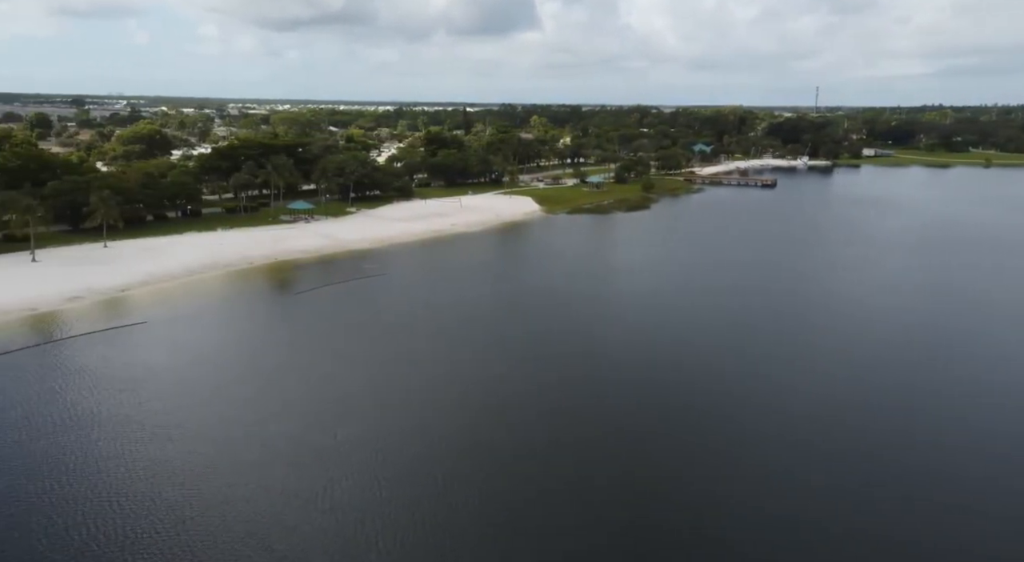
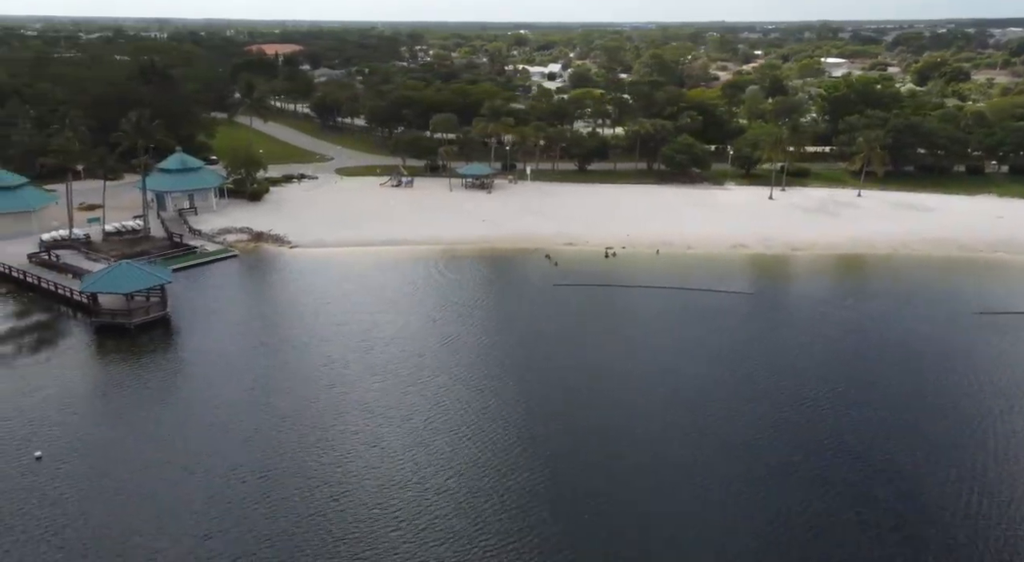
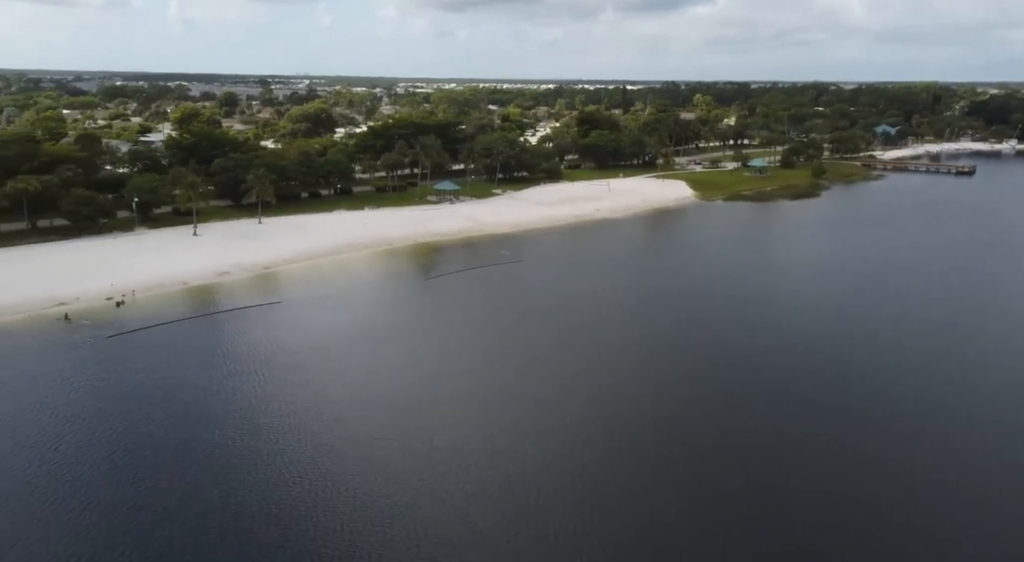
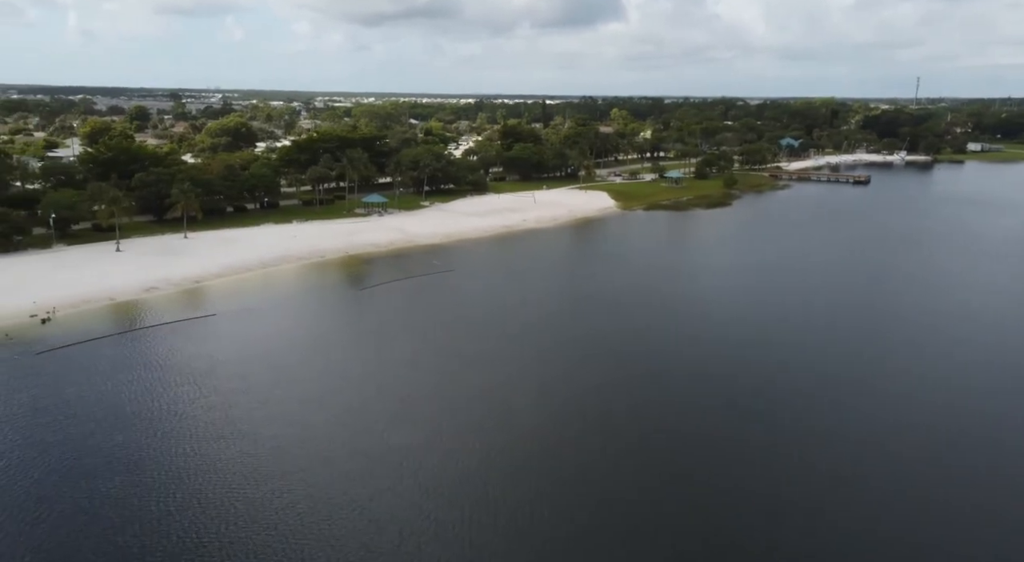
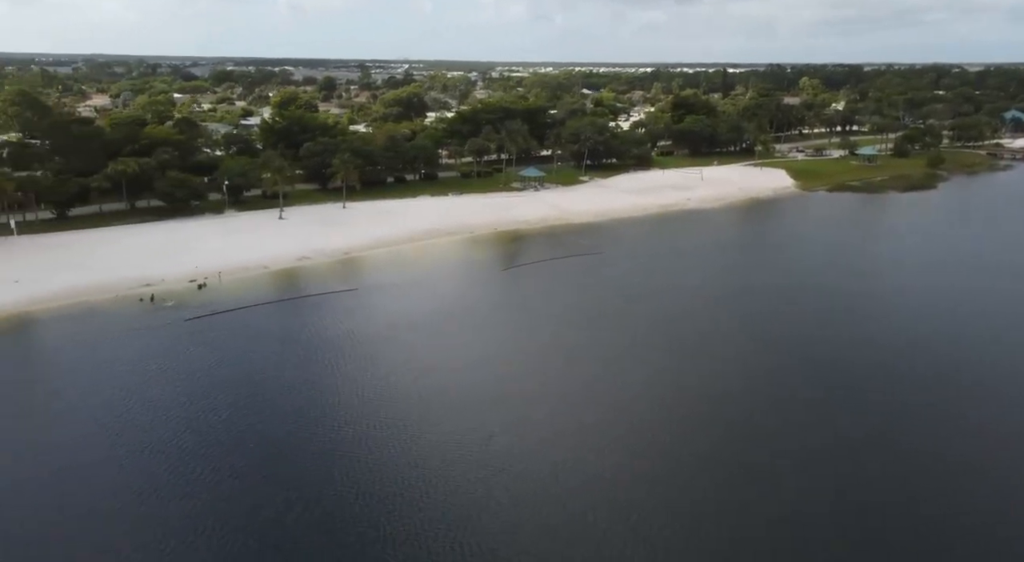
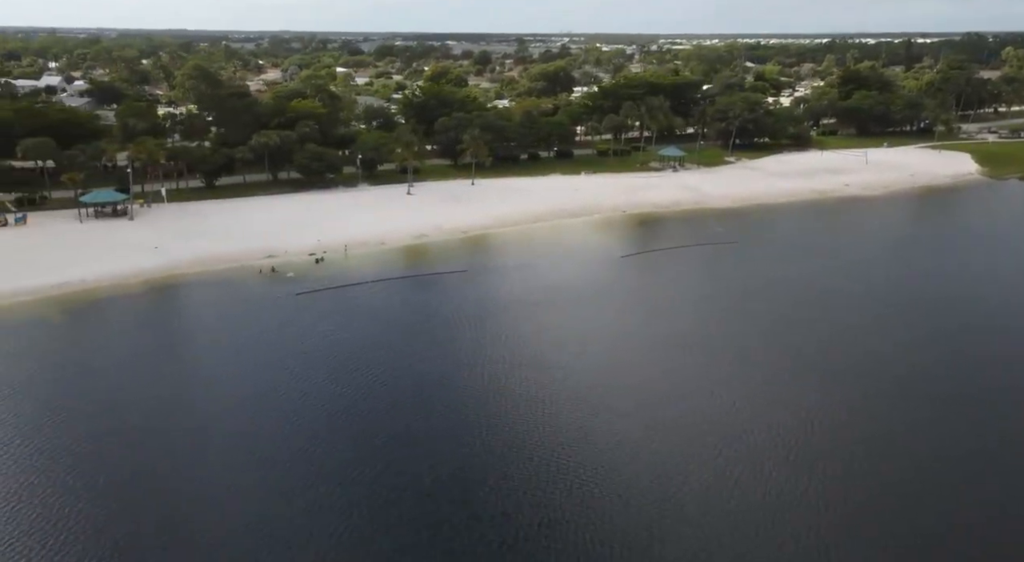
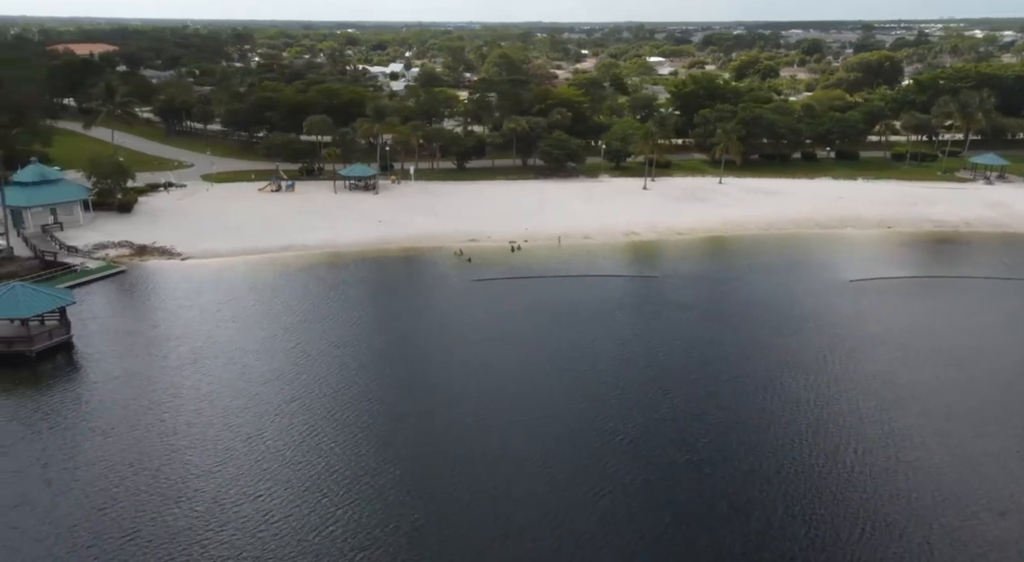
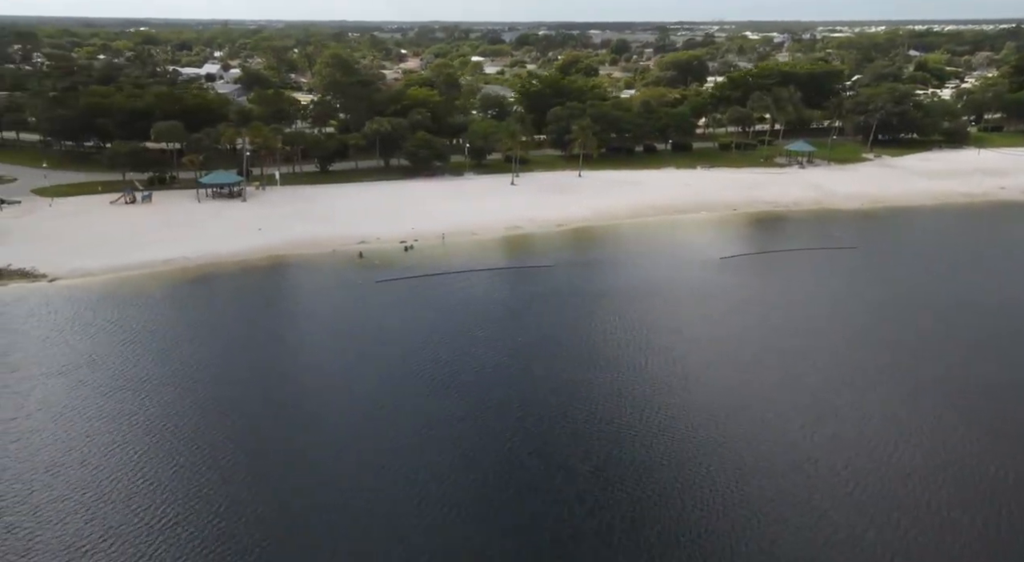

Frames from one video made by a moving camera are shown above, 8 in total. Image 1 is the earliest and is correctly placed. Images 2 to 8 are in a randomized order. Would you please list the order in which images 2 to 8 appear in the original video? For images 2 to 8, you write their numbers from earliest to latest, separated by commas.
4, 3, 5, 6, 8, 7, 2
